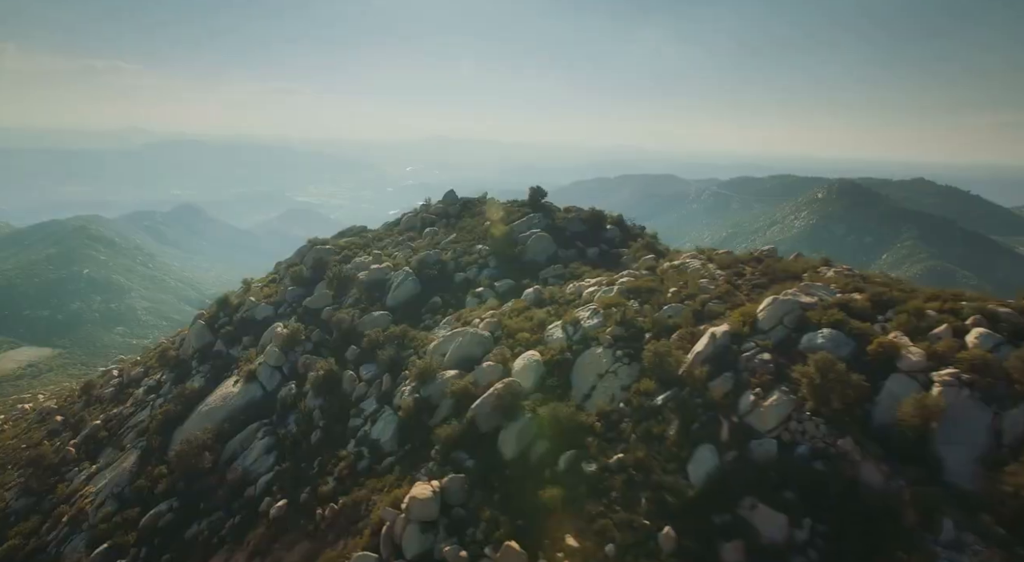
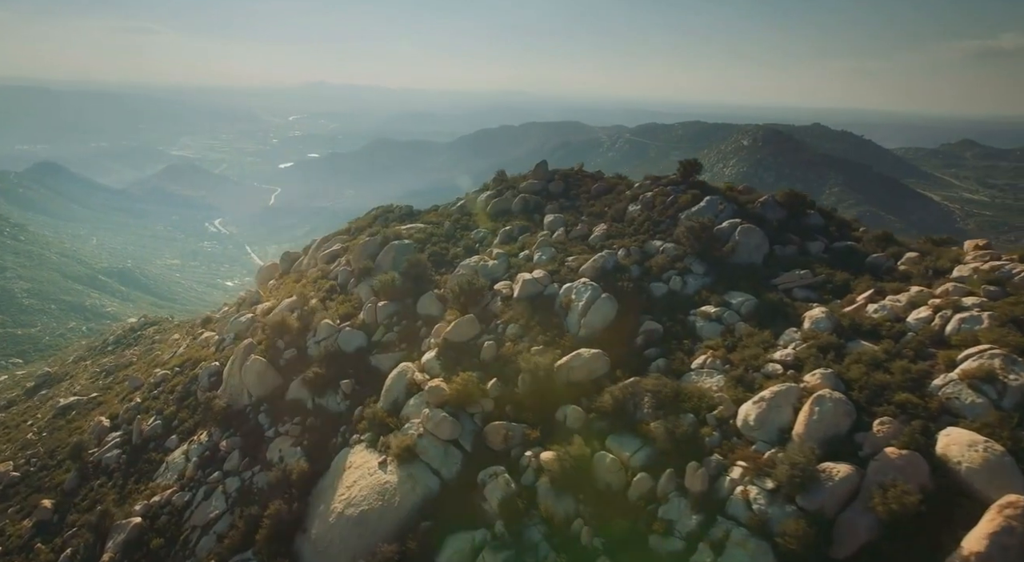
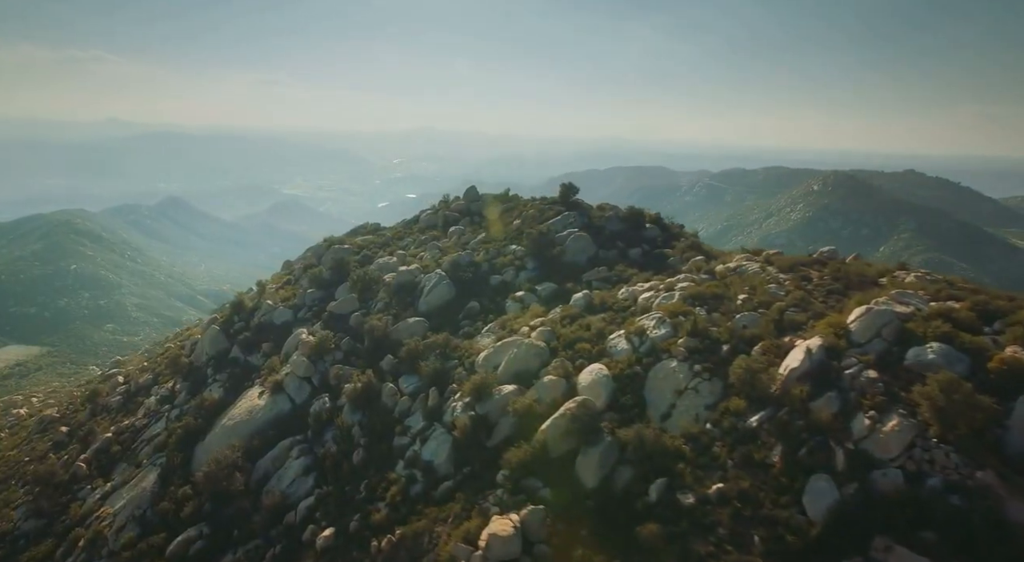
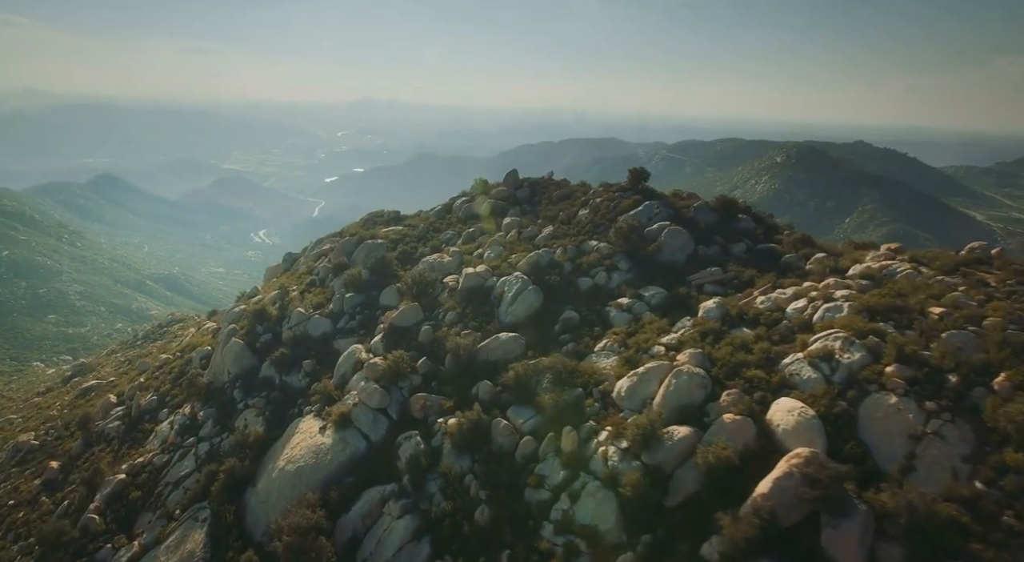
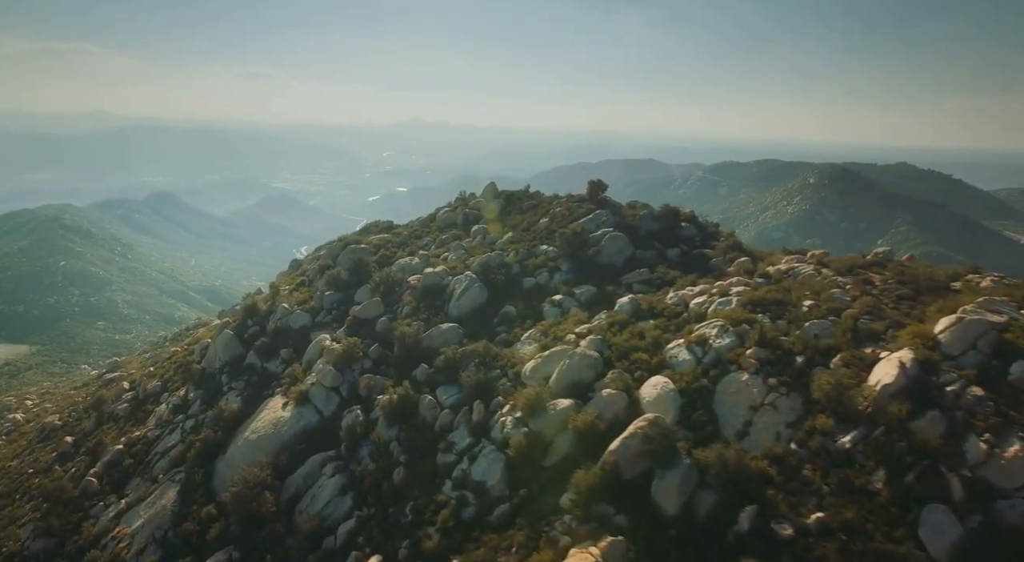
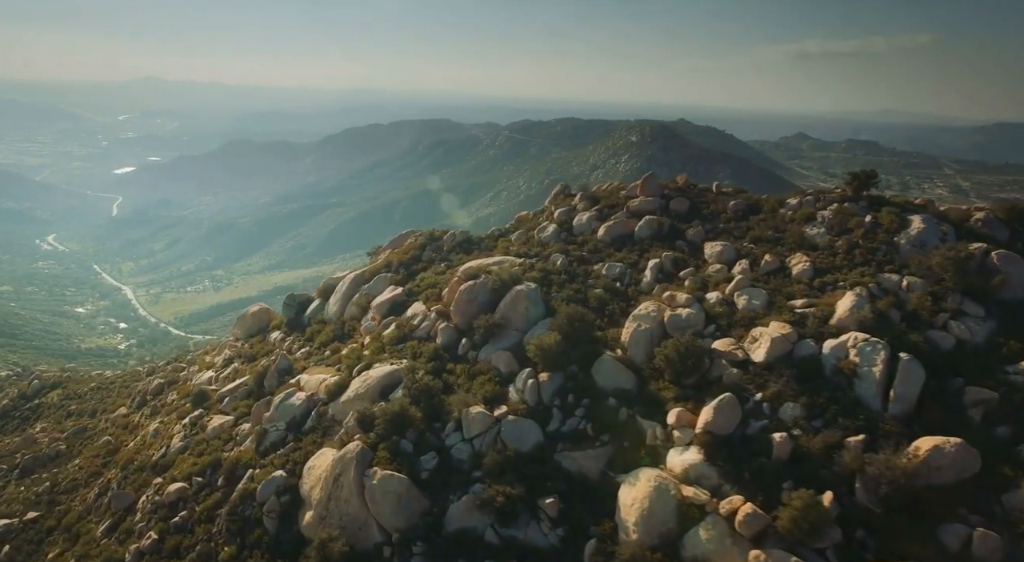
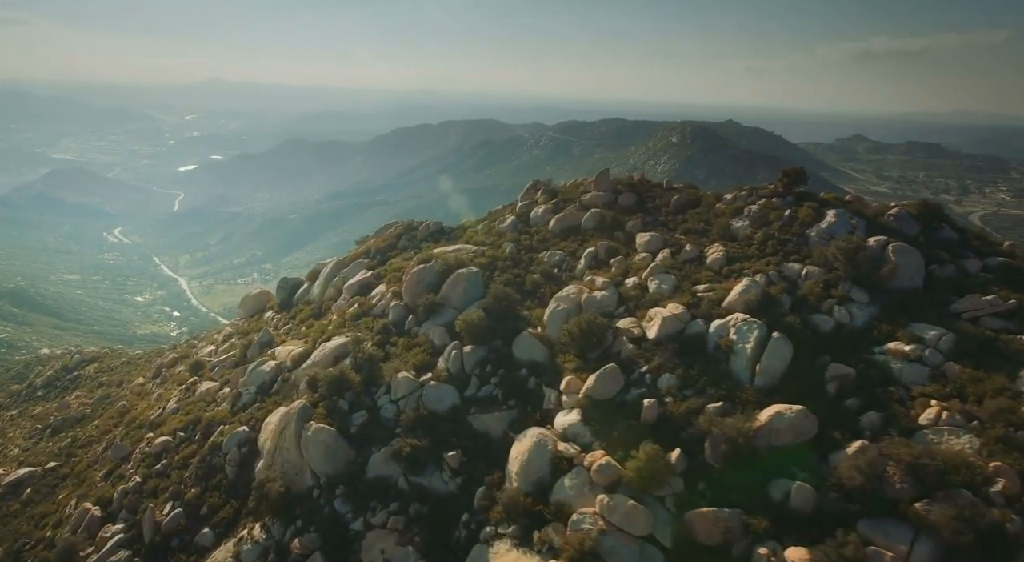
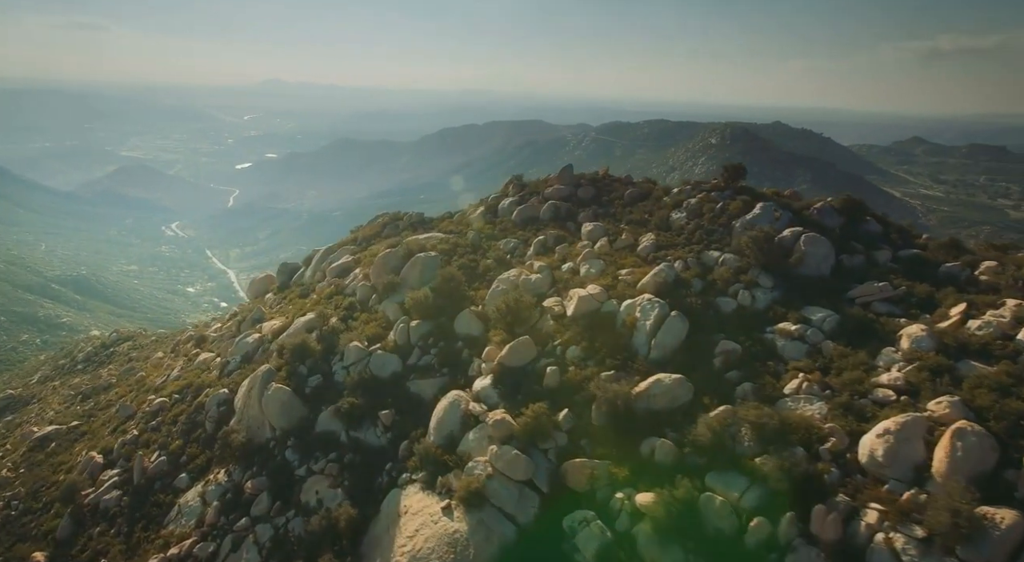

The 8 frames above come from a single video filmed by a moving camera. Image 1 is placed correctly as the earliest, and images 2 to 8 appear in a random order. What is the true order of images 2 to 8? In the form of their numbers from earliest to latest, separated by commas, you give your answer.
3, 5, 4, 2, 8, 7, 6
